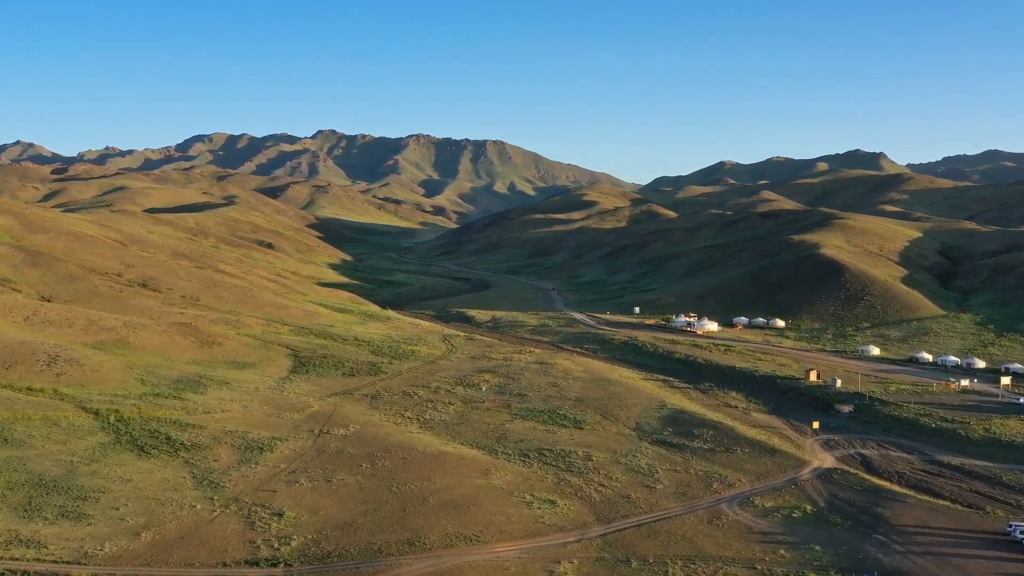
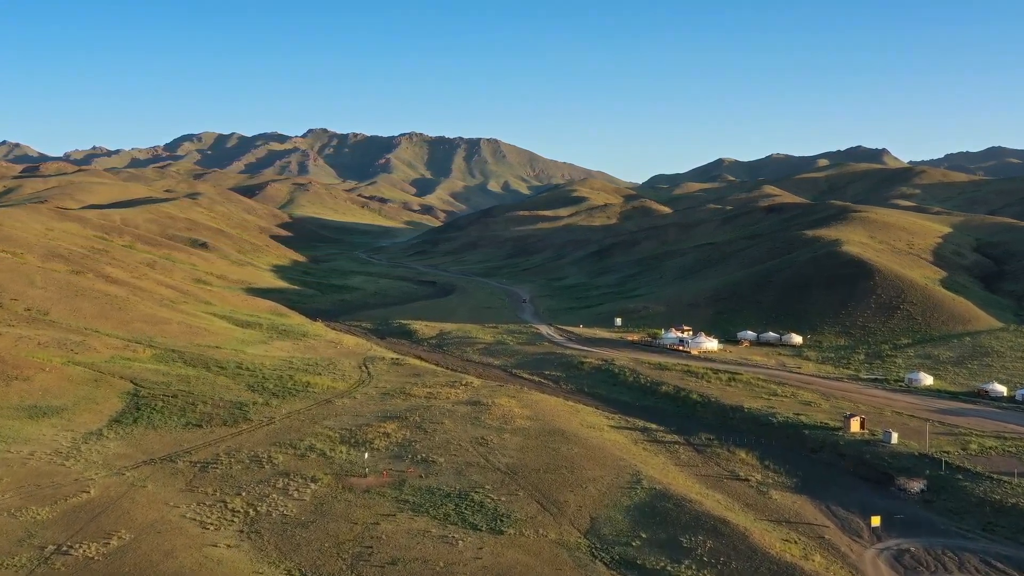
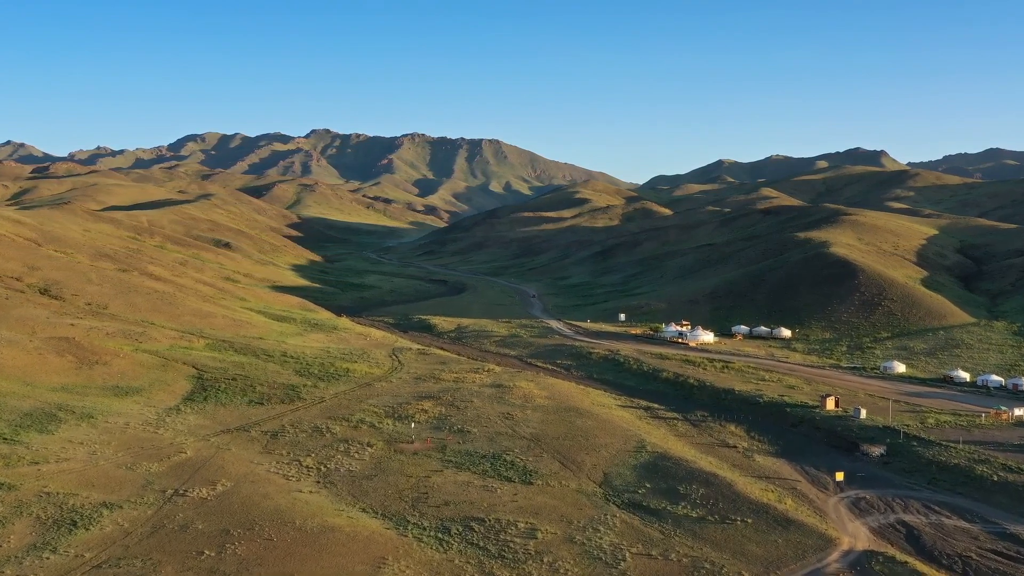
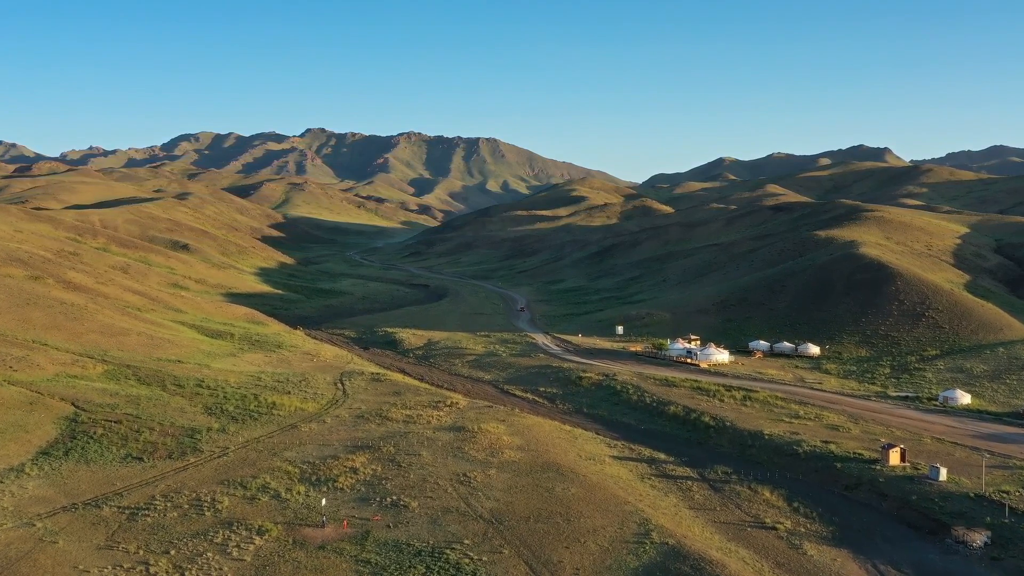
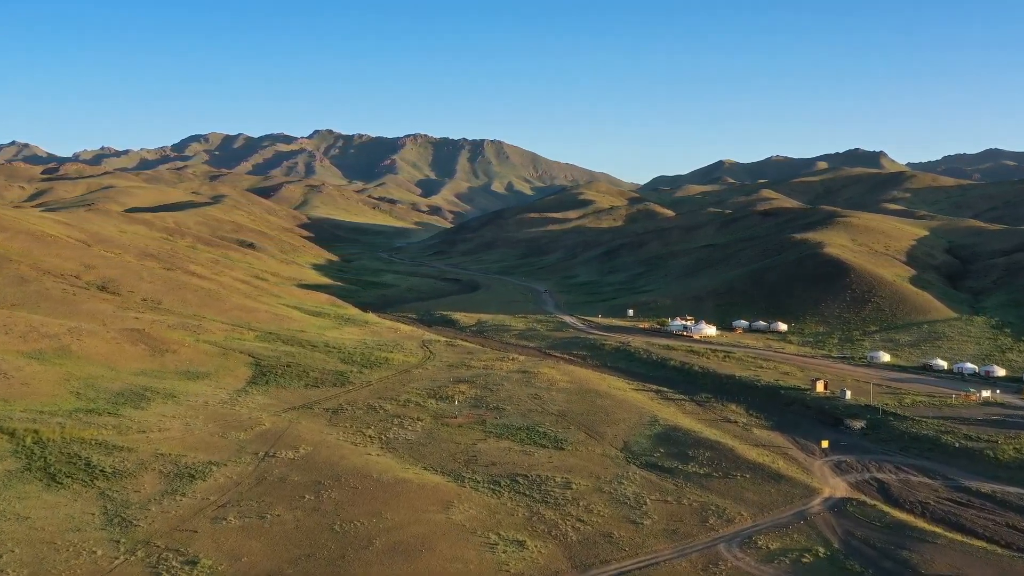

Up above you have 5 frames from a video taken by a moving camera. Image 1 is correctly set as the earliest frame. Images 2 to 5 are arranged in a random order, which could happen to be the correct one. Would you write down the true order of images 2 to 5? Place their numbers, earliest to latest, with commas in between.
5, 3, 2, 4
